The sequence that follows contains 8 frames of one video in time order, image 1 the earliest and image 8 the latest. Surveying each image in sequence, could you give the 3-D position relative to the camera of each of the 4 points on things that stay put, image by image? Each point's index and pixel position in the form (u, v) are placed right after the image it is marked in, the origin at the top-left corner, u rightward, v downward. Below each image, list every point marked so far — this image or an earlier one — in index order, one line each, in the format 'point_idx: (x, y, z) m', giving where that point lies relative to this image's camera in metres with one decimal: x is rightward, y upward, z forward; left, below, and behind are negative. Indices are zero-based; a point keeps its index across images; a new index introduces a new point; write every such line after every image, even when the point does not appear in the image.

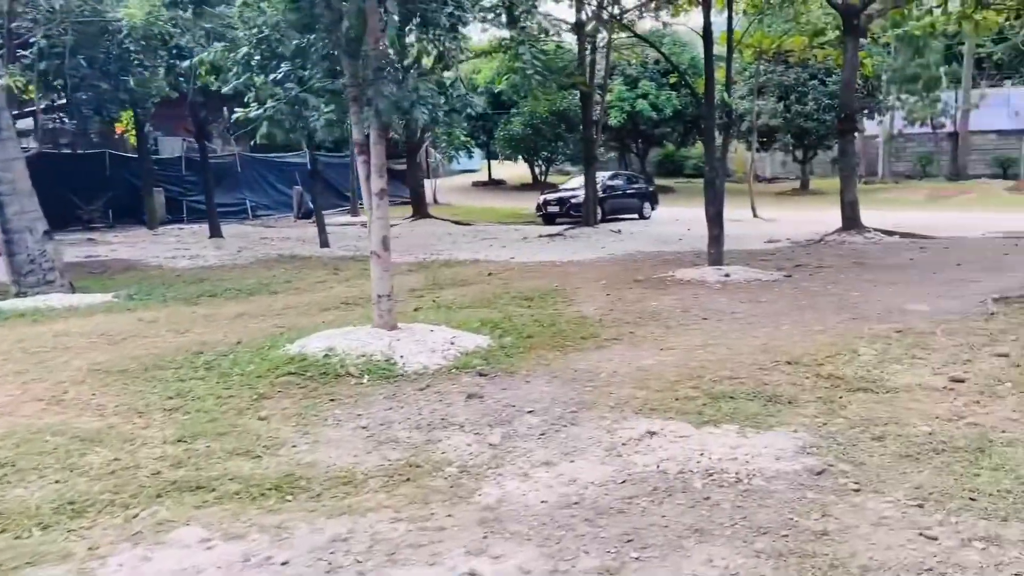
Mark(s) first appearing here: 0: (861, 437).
0: (+1.5, -0.6, +3.6) m
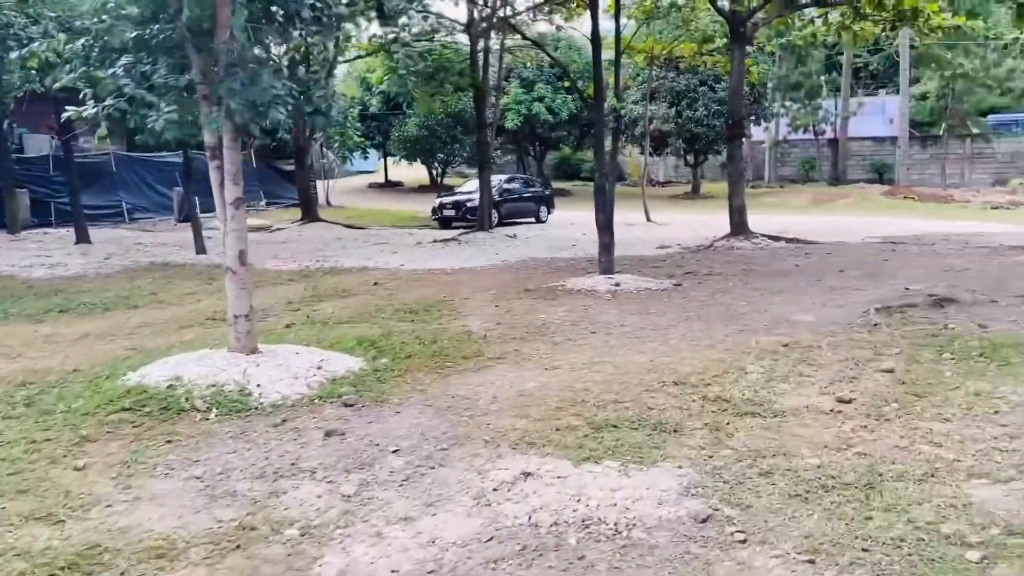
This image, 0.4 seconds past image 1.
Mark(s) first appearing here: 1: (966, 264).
0: (+0.9, -0.7, +3.3) m
1: (+5.4, +0.3, +10.0) m
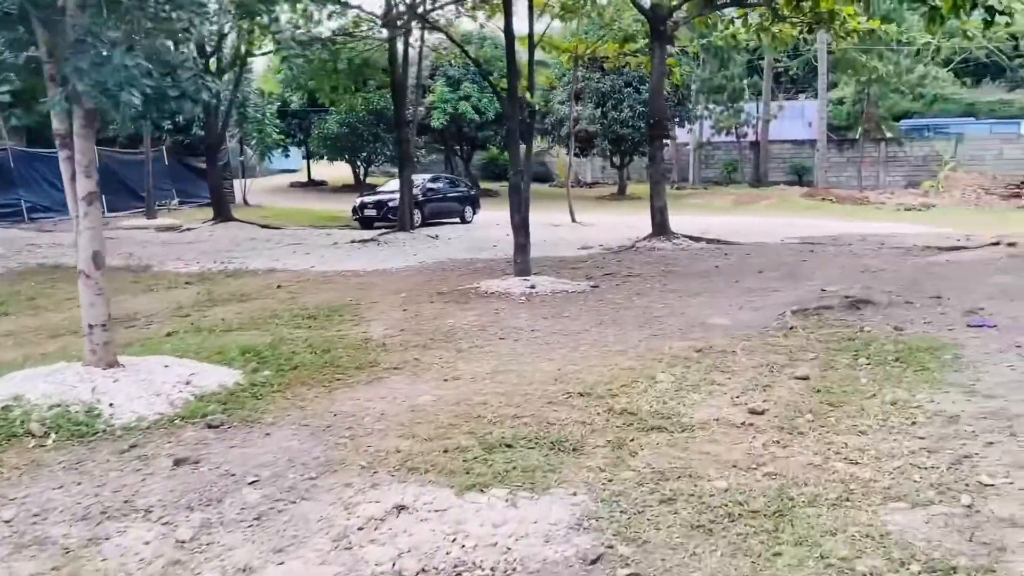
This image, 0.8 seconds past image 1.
0: (+0.5, -0.8, +3.0) m
1: (+4.4, +0.3, +10.0) m
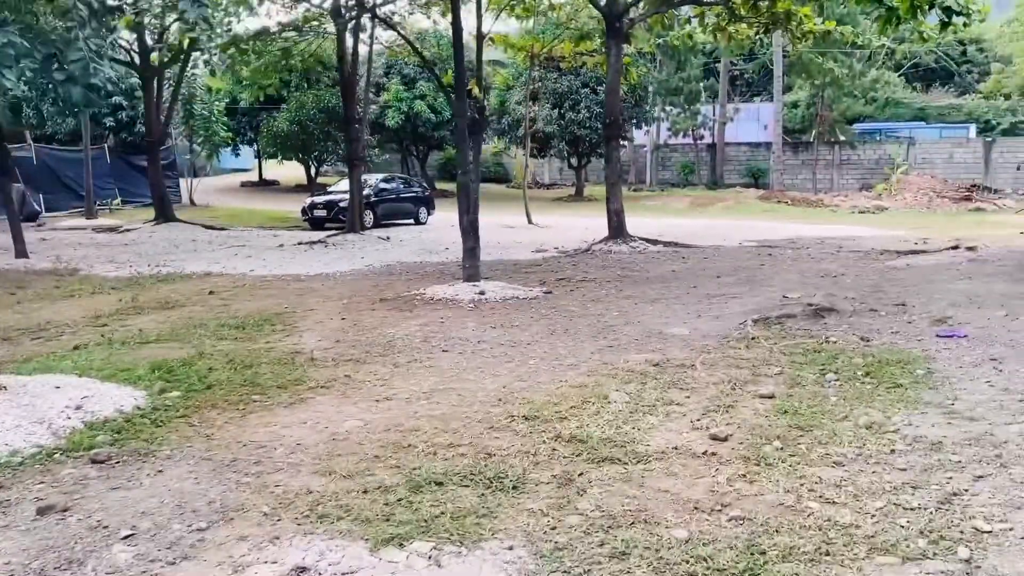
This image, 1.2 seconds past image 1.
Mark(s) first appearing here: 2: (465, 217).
0: (+0.3, -0.8, +2.5) m
1: (+3.8, +0.2, +9.8) m
2: (-0.4, +0.7, +8.2) m
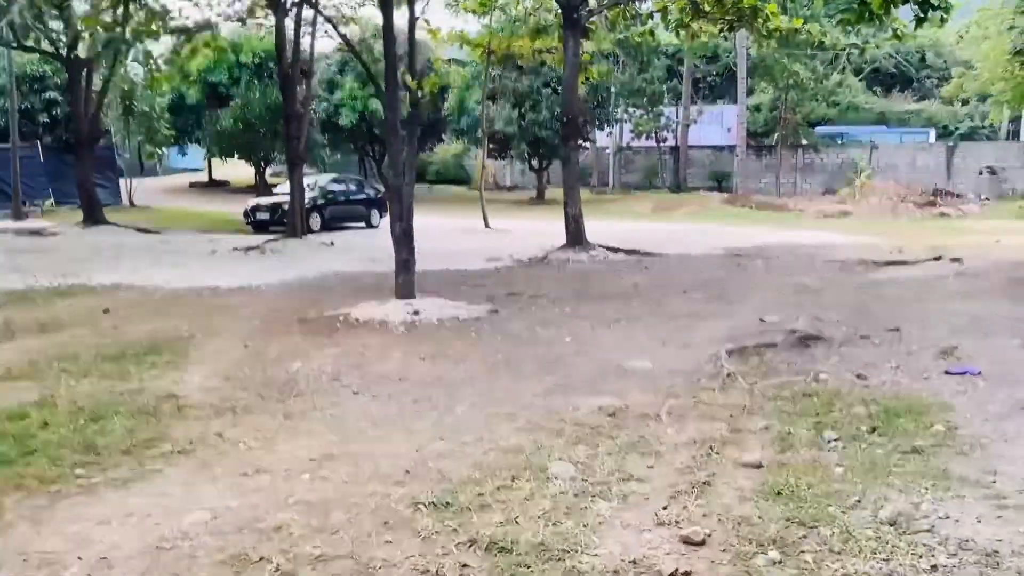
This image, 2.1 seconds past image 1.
0: (0.0, -1.0, +1.5) m
1: (+3.2, 0.0, +8.9) m
2: (-1.0, +0.5, +7.2) m
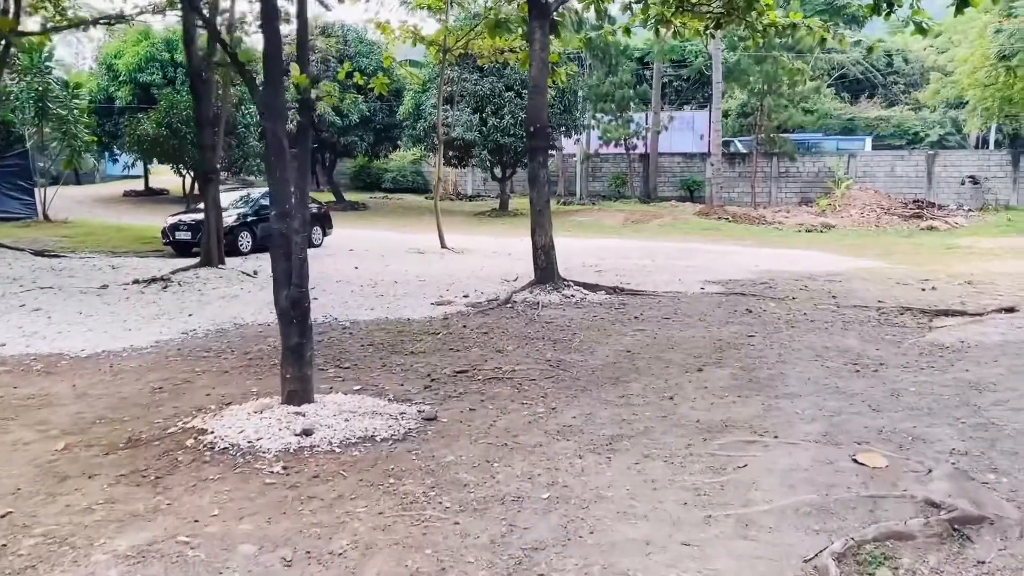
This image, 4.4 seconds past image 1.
0: (-0.1, -1.5, -0.9) m
1: (+2.9, -0.5, +6.6) m
2: (-1.3, 0.0, +4.7) m
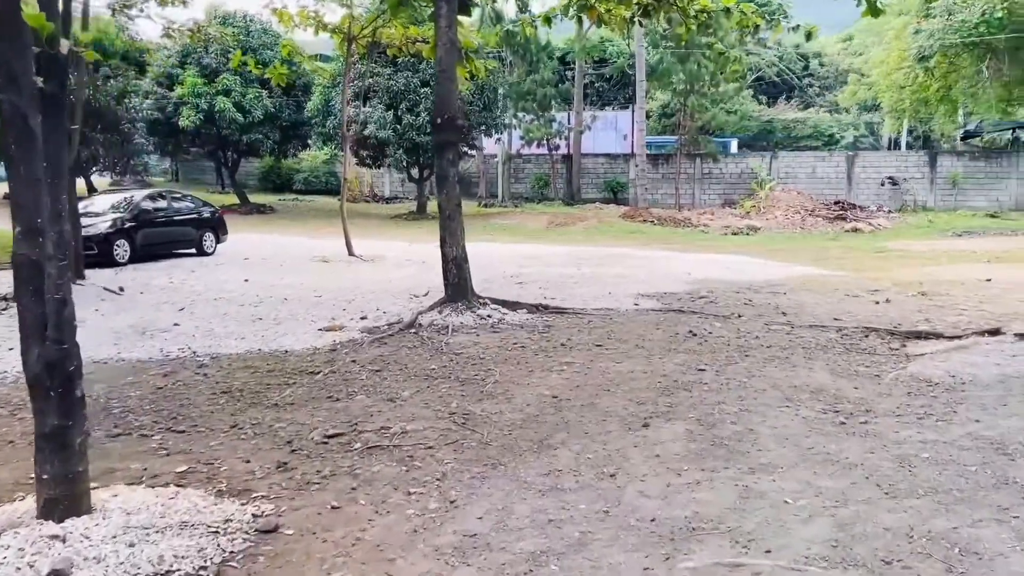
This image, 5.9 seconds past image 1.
0: (-0.1, -1.7, -2.4) m
1: (+2.2, -0.7, +5.4) m
2: (-1.8, -0.2, +3.1) m
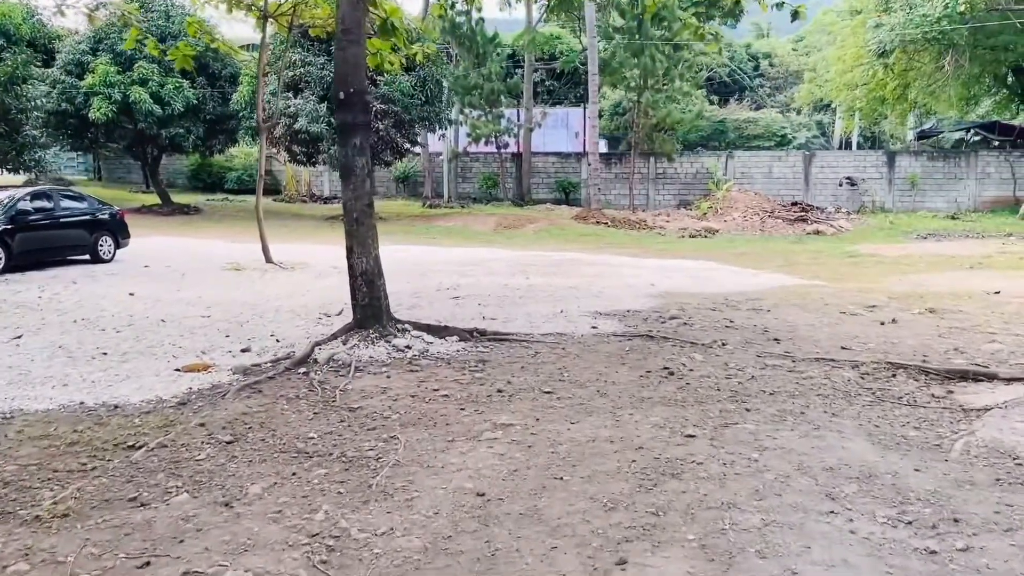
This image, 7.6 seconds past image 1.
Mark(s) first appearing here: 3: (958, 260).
0: (0.0, -1.8, -4.2) m
1: (+1.8, -0.8, +3.7) m
2: (-2.1, -0.4, +1.2) m
3: (+8.5, +0.5, +15.8) m
